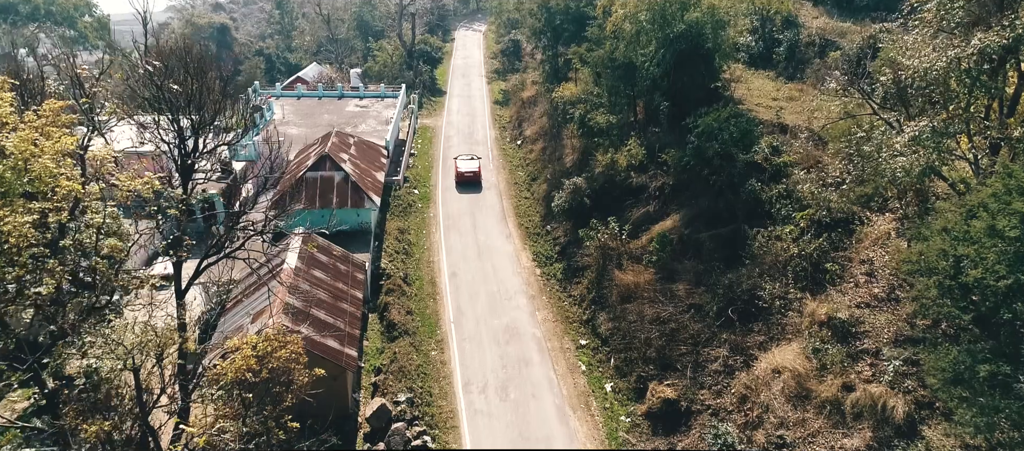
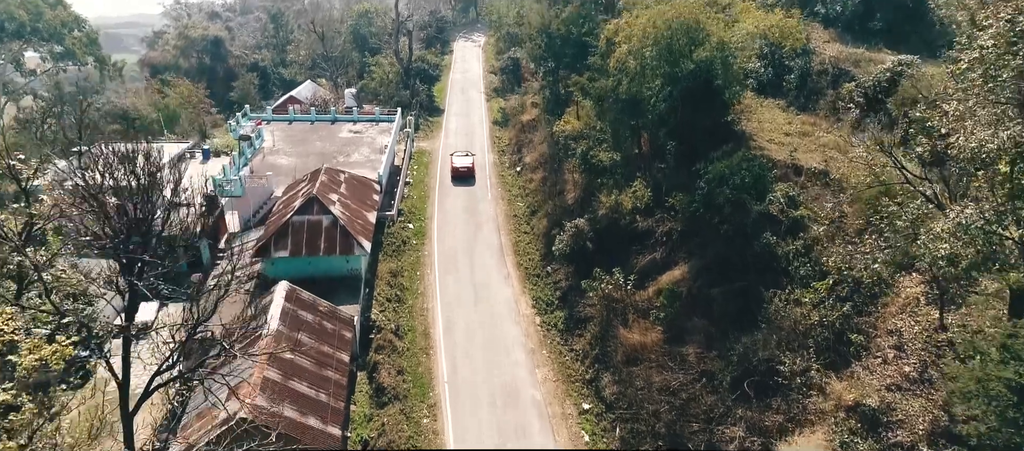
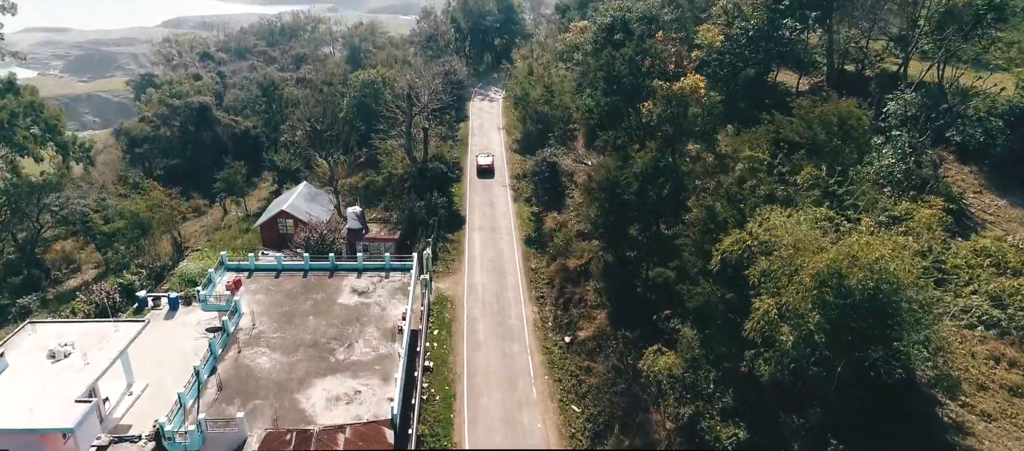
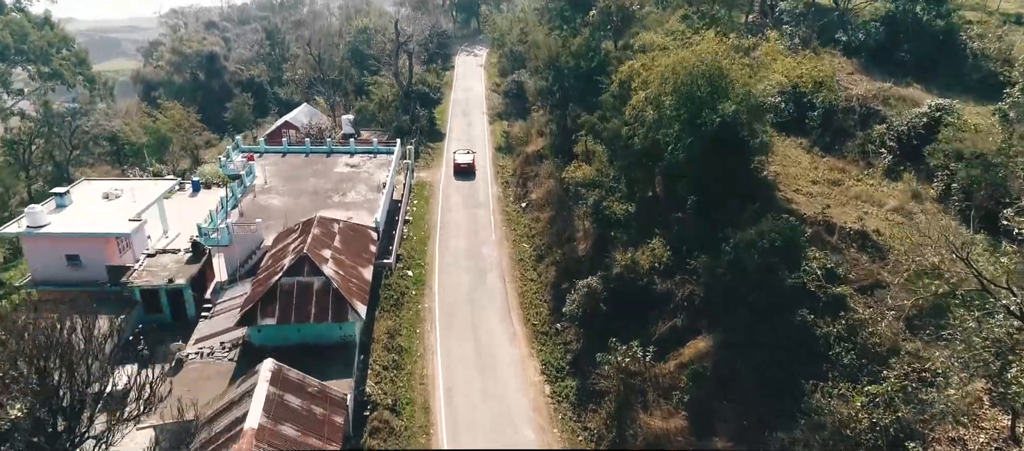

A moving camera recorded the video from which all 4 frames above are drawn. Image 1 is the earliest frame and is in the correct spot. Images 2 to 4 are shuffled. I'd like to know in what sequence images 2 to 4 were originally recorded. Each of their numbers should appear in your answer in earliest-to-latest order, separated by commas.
2, 4, 3
